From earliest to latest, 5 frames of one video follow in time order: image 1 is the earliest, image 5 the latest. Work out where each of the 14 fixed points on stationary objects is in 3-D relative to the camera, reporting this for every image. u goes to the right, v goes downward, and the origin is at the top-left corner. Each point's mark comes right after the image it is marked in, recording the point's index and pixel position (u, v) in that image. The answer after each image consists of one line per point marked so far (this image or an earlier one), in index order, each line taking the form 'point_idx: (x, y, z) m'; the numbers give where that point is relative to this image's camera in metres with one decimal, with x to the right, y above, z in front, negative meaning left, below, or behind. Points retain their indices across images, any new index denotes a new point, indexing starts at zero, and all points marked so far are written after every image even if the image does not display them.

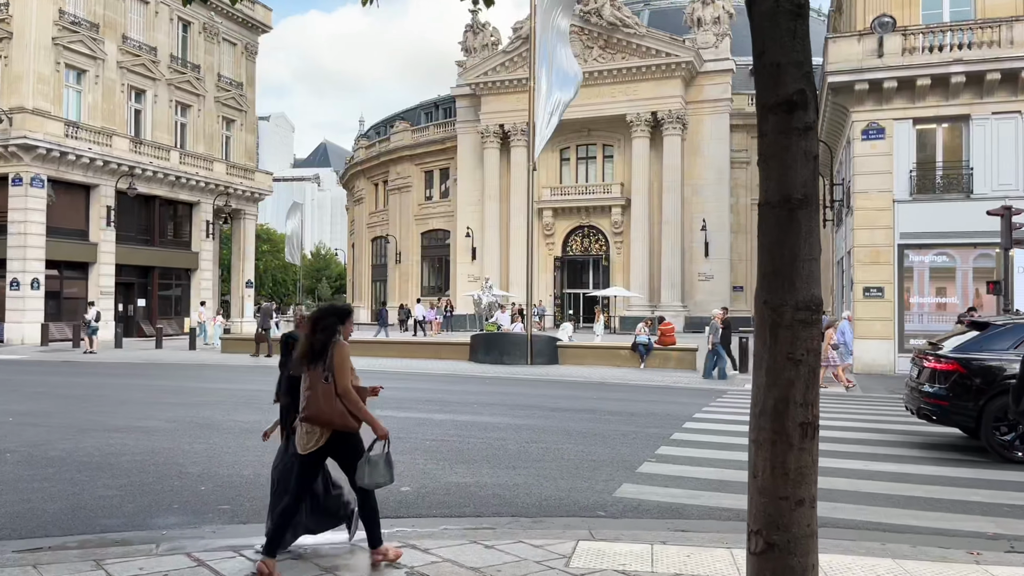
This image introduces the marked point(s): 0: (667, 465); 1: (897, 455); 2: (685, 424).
0: (+1.8, -2.1, +9.1) m
1: (+5.0, -2.1, +10.2) m
2: (+2.7, -2.1, +12.5) m
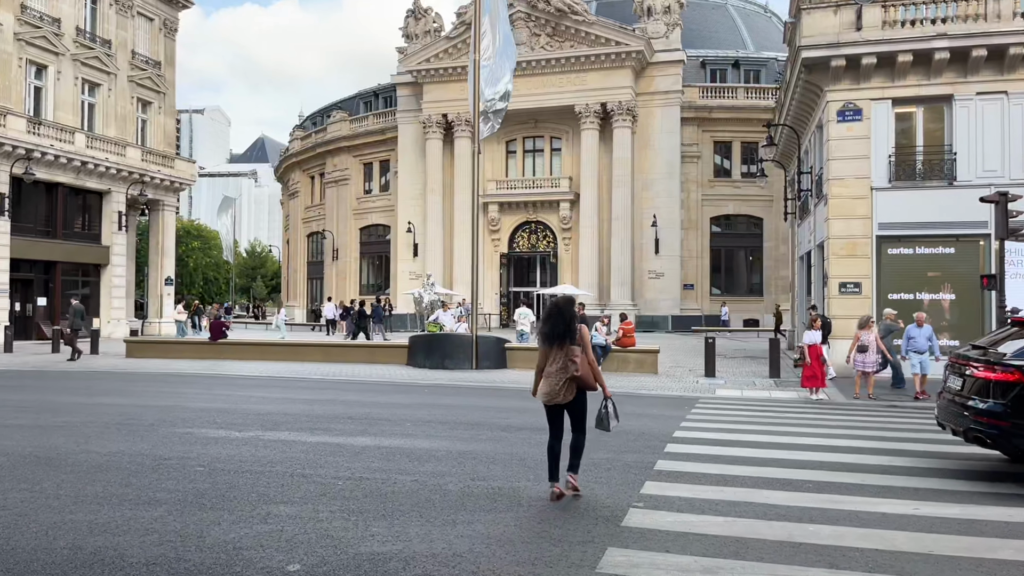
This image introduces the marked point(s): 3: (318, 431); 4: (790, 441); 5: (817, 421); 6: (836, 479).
0: (+1.3, -1.9, +6.8) m
1: (+4.4, -2.0, +8.1) m
2: (+2.0, -2.0, +10.2) m
3: (-2.6, -1.9, +10.7) m
4: (+3.9, -2.1, +11.1) m
5: (+5.2, -2.2, +13.4) m
6: (+3.4, -2.0, +8.2) m
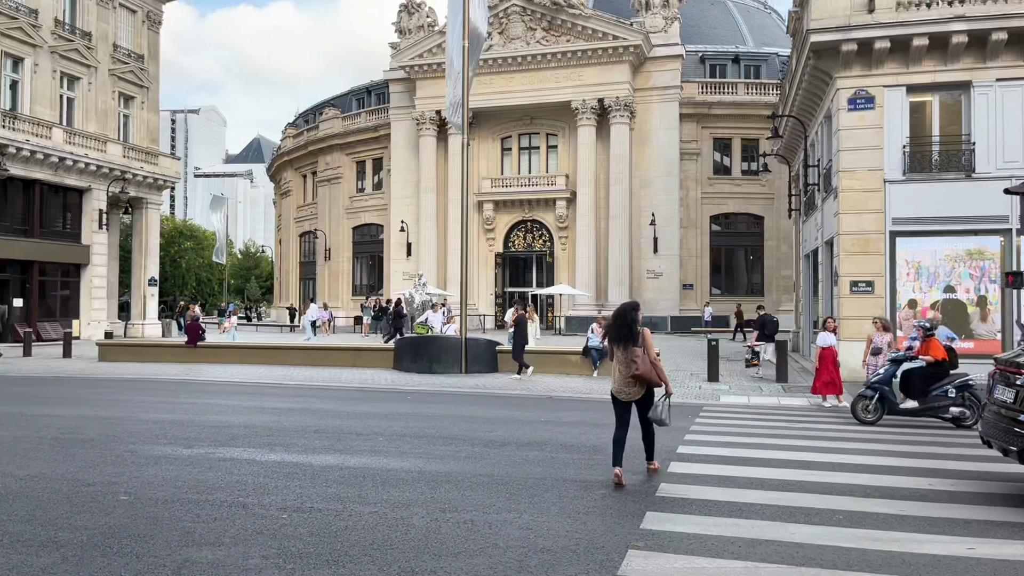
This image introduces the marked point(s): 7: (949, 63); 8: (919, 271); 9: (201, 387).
0: (+1.1, -1.9, +5.6) m
1: (+4.2, -2.0, +6.9) m
2: (+1.8, -2.0, +9.0) m
3: (-2.8, -1.9, +9.5) m
4: (+3.7, -2.1, +9.9) m
5: (+5.0, -2.2, +12.3) m
6: (+3.2, -2.0, +7.0) m
7: (+10.1, +5.2, +18.2) m
8: (+9.4, +0.4, +18.4) m
9: (-6.9, -2.2, +17.6) m
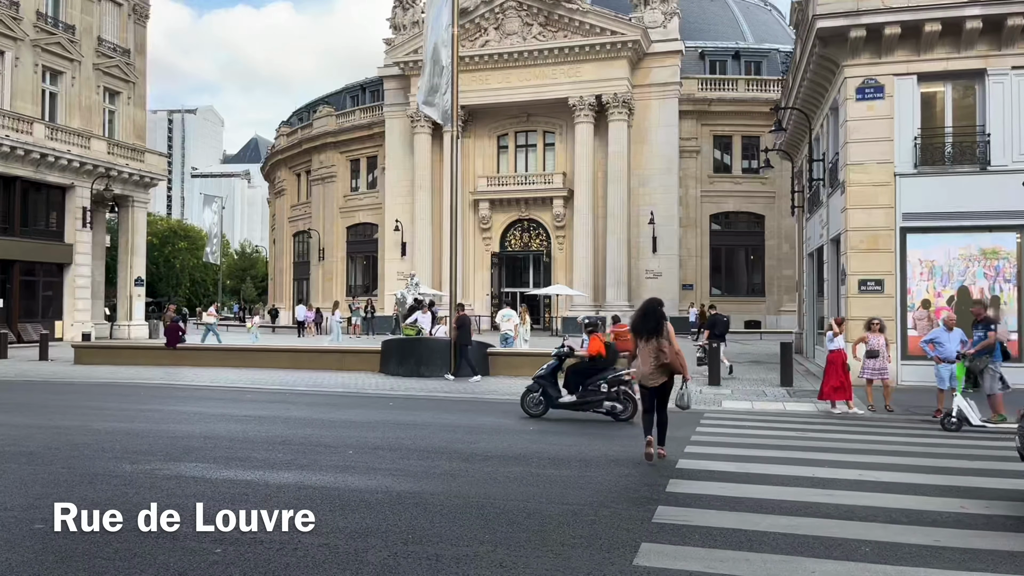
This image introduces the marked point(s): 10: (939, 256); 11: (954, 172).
0: (+0.9, -1.9, +4.7) m
1: (+4.0, -1.9, +6.0) m
2: (+1.6, -2.0, +8.1) m
3: (-3.0, -1.9, +8.6) m
4: (+3.5, -2.1, +9.0) m
5: (+4.8, -2.2, +11.3) m
6: (+3.0, -1.9, +6.1) m
7: (+9.9, +5.2, +17.3) m
8: (+9.2, +0.4, +17.5) m
9: (-7.1, -2.2, +16.7) m
10: (+9.4, +0.7, +17.4) m
11: (+9.7, +2.5, +17.3) m
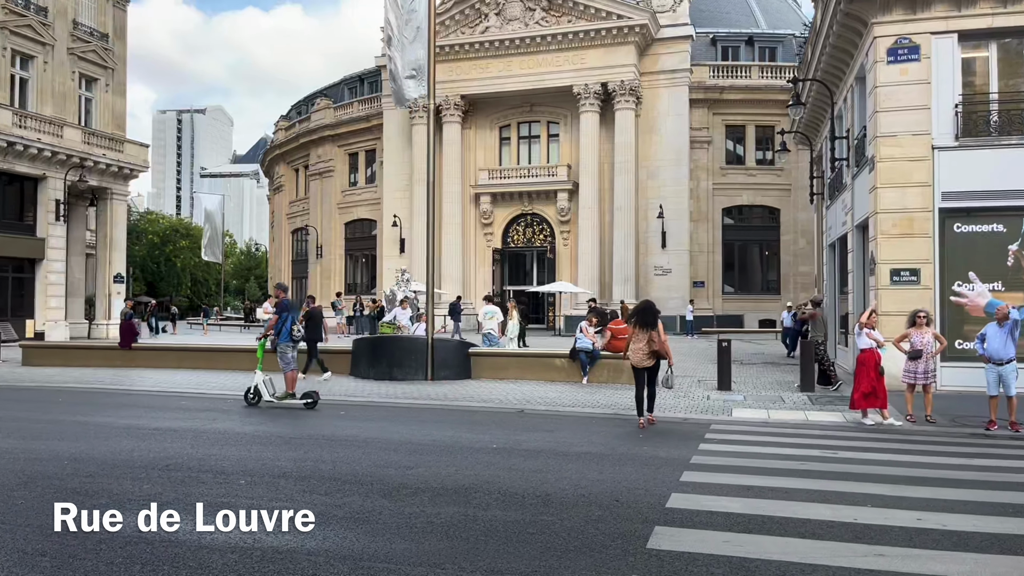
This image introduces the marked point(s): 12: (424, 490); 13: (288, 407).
0: (+0.3, -1.7, +2.5) m
1: (+3.4, -1.8, +3.7) m
2: (+1.0, -1.8, +5.9) m
3: (-3.6, -1.7, +6.5) m
4: (+3.0, -1.9, +6.7) m
5: (+4.3, -2.0, +9.1) m
6: (+2.4, -1.7, +3.9) m
7: (+9.5, +5.4, +15.0) m
8: (+8.9, +0.6, +15.1) m
9: (-7.5, -2.0, +14.7) m
10: (+9.0, +0.9, +15.1) m
11: (+9.3, +2.7, +15.0) m
12: (-0.7, -1.7, +6.9) m
13: (-3.7, -2.0, +13.2) m
